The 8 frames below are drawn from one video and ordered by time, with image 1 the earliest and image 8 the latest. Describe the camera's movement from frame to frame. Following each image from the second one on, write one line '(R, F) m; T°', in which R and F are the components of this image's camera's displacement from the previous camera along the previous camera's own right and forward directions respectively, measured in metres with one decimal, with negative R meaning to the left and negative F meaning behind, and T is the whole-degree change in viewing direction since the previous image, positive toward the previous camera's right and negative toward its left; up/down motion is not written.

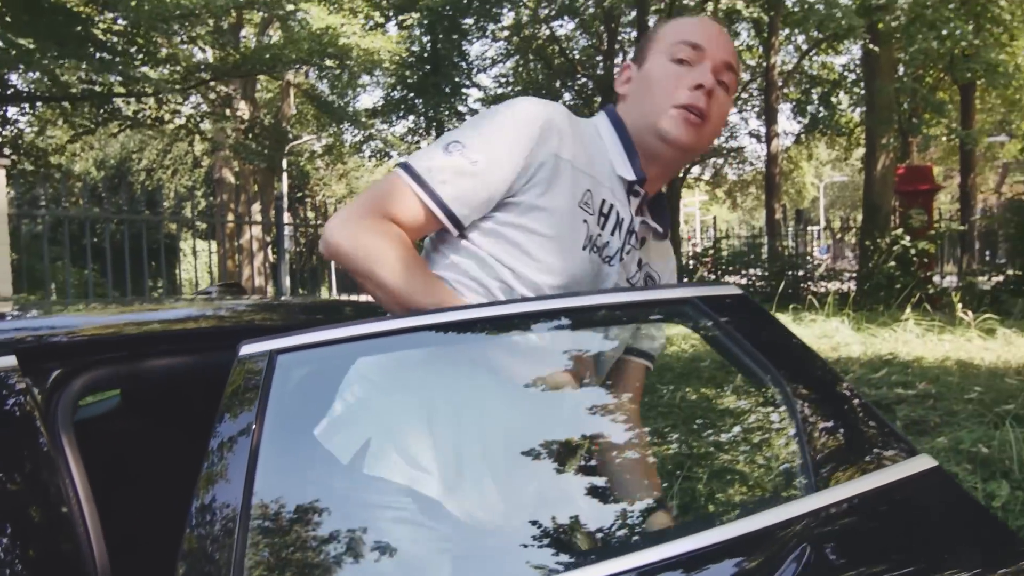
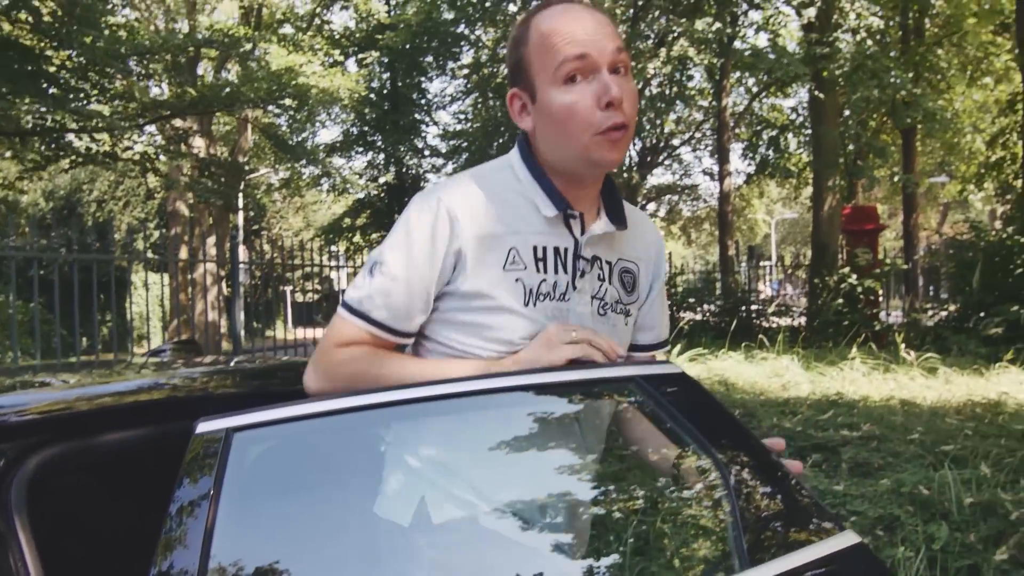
(0.0, -0.1) m; +3°
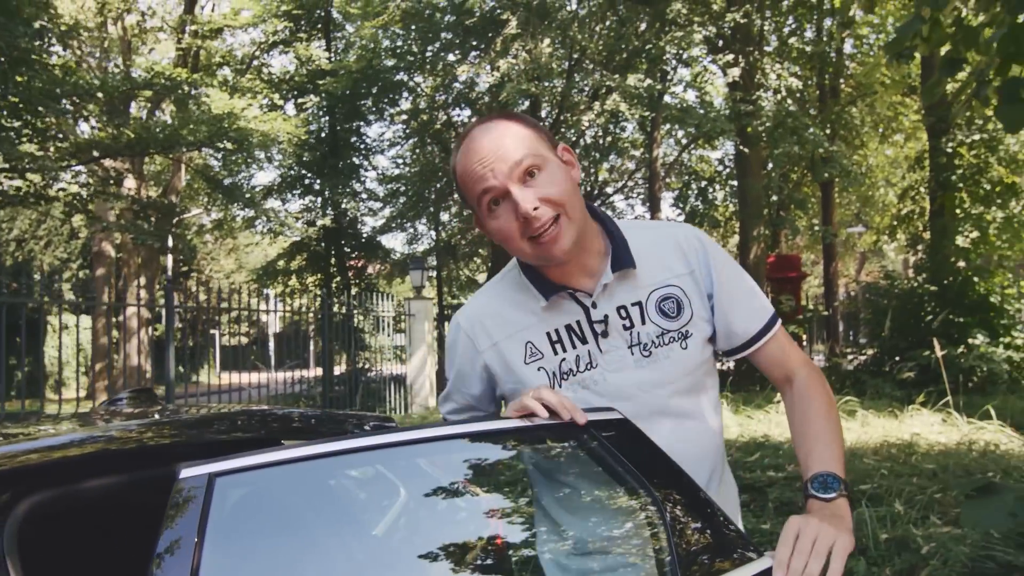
(-0.1, -0.2) m; +4°
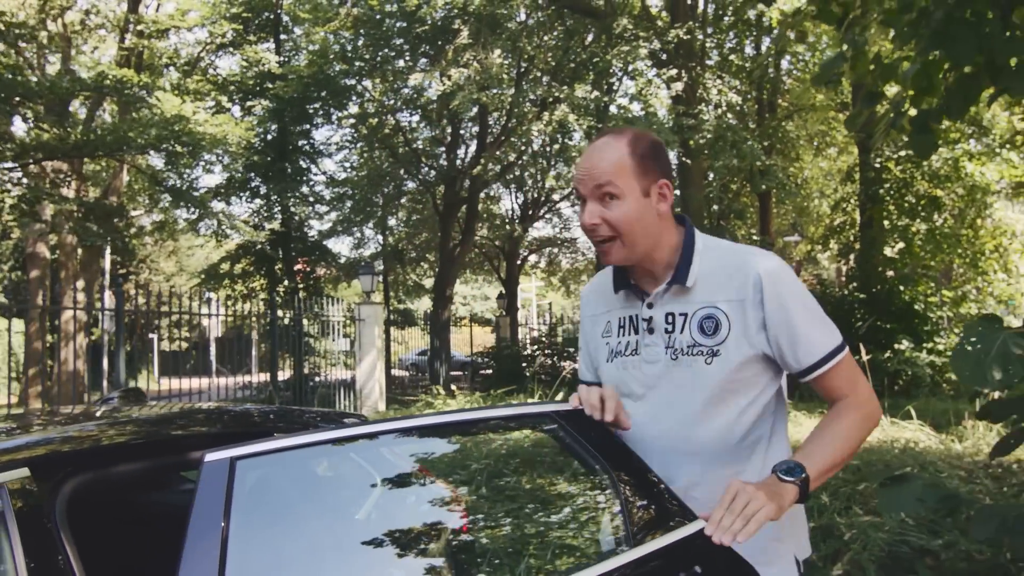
(-0.1, -0.2) m; +4°
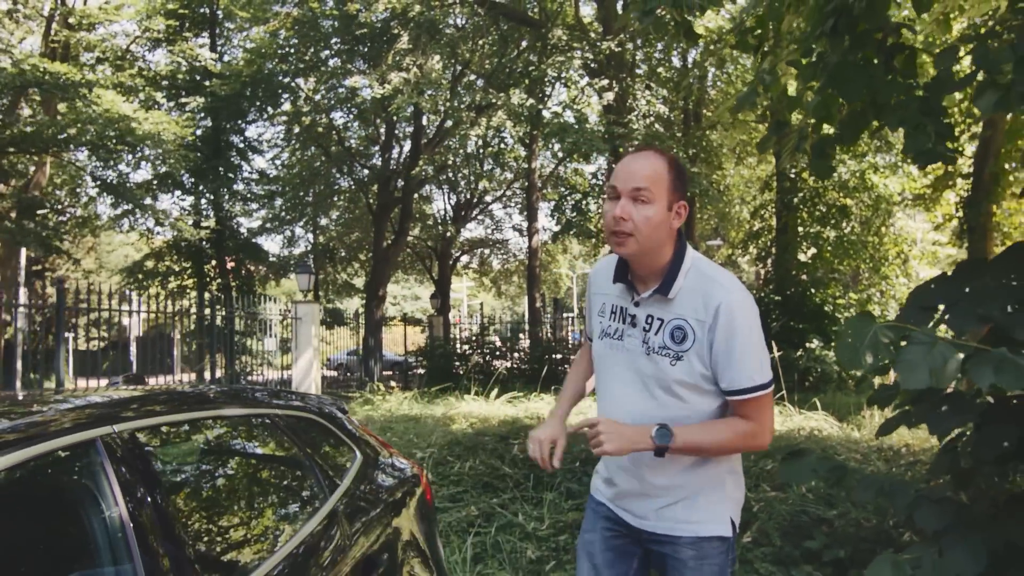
(-0.1, -0.4) m; +5°
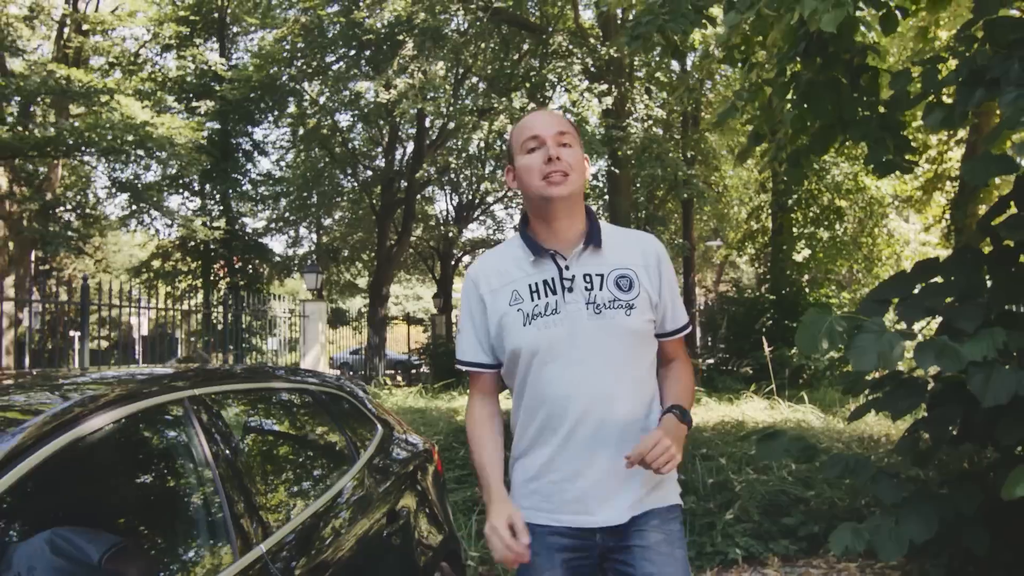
(0.0, -0.4) m; 0°
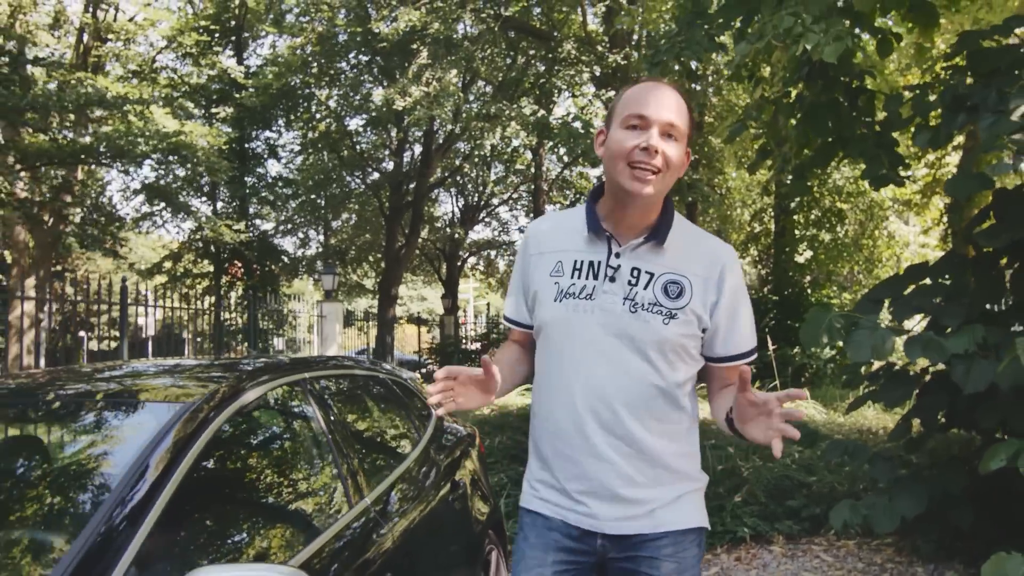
(-0.1, -0.4) m; 0°
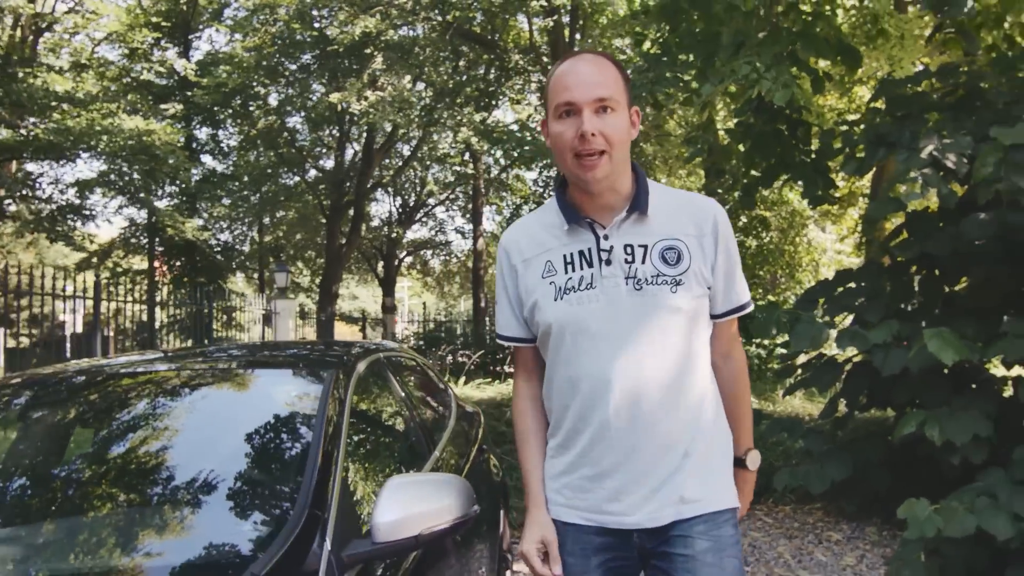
(-0.4, -0.6) m; +5°
